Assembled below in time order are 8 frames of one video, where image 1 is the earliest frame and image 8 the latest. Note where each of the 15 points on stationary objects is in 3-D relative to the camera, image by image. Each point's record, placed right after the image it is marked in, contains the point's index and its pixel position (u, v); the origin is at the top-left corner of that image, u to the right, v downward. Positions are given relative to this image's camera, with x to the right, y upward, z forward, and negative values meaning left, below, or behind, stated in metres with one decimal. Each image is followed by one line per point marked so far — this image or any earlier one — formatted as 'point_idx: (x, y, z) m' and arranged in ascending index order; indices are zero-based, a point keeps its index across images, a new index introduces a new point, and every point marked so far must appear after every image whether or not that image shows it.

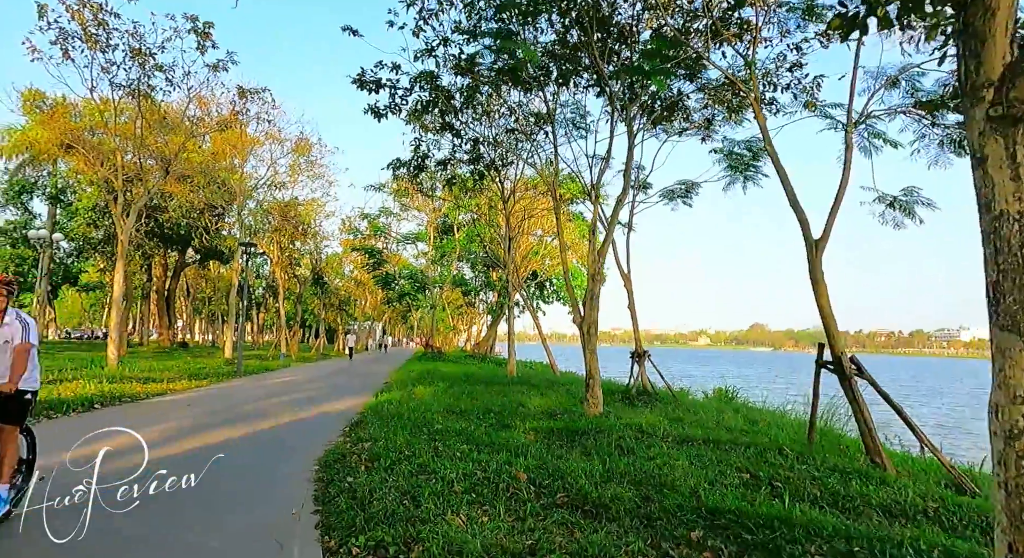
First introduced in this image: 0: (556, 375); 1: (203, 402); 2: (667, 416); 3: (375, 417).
0: (+1.3, -2.9, +15.6) m
1: (-6.3, -2.5, +10.4) m
2: (+2.9, -2.5, +9.6) m
3: (-2.0, -2.1, +7.6) m
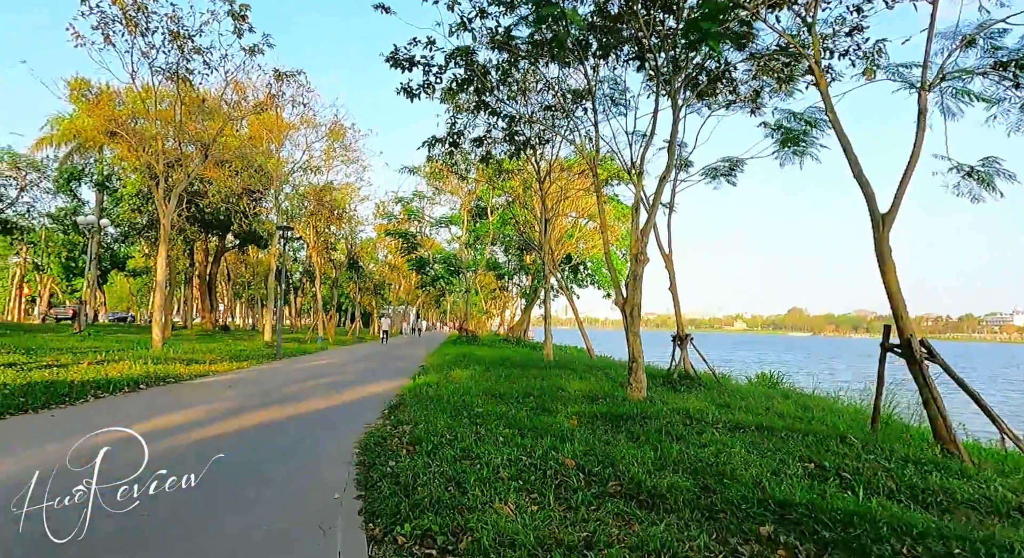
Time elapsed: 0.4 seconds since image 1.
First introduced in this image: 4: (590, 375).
0: (+2.4, -2.4, +15.2) m
1: (-5.5, -2.1, +10.5) m
2: (+3.6, -2.2, +9.2) m
3: (-1.4, -1.8, +7.4) m
4: (+1.7, -2.2, +11.5) m
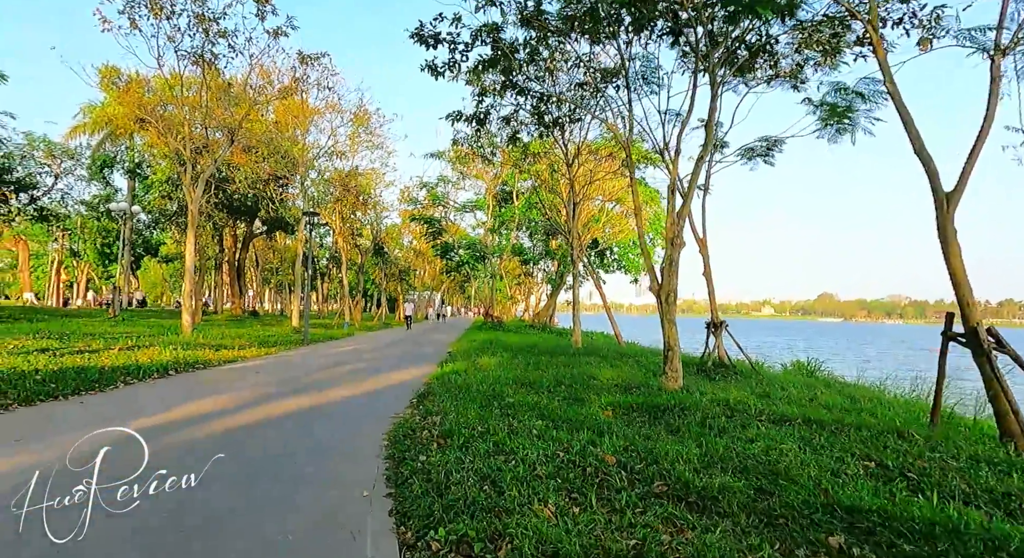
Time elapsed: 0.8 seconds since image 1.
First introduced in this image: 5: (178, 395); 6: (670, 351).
0: (+3.2, -2.0, +14.9) m
1: (-4.9, -1.9, +10.5) m
2: (+4.1, -1.9, +8.8) m
3: (-1.0, -1.6, +7.2) m
4: (+2.3, -1.8, +11.2) m
5: (-4.8, -1.7, +7.5) m
6: (+2.5, -1.1, +8.2) m
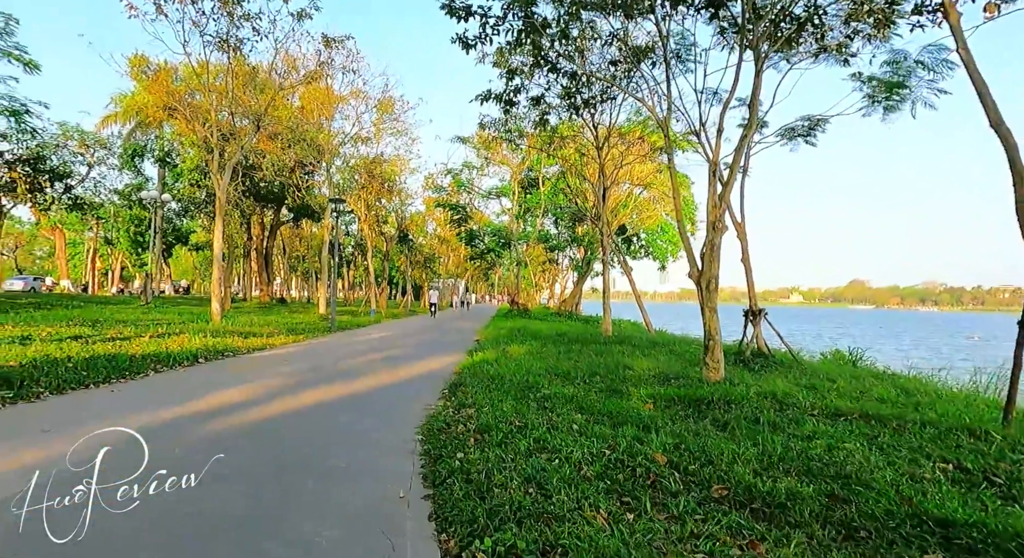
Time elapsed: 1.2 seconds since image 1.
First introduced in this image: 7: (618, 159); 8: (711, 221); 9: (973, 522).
0: (+4.0, -1.6, +14.5) m
1: (-4.3, -1.6, +10.5) m
2: (+4.6, -1.7, +8.3) m
3: (-0.5, -1.4, +7.0) m
4: (+3.0, -1.5, +10.8) m
5: (-4.3, -1.5, +7.4) m
6: (+3.0, -0.9, +7.8) m
7: (+4.0, +4.5, +19.5) m
8: (+3.0, +0.9, +7.9) m
9: (+2.7, -1.4, +3.0) m
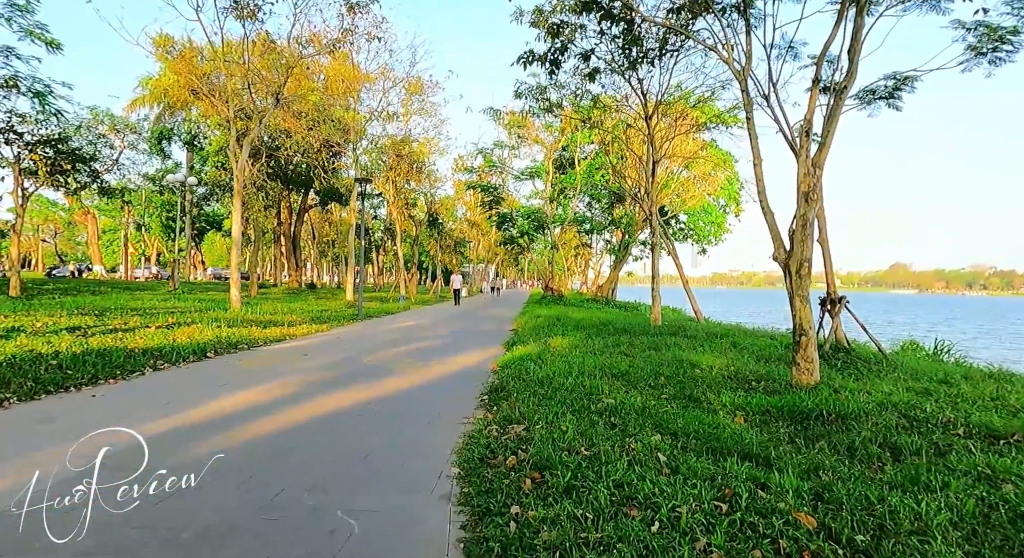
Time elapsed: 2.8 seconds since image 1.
0: (+5.0, -1.2, +13.0) m
1: (-3.6, -1.3, +9.5) m
2: (+5.2, -1.4, +6.9) m
3: (+0.1, -1.2, +5.8) m
4: (+3.7, -1.2, +9.5) m
5: (-3.7, -1.3, +6.5) m
6: (+3.6, -0.7, +6.5) m
7: (+5.2, +5.1, +17.9) m
8: (+3.6, +1.1, +6.5) m
9: (+3.1, -1.4, +1.7) m
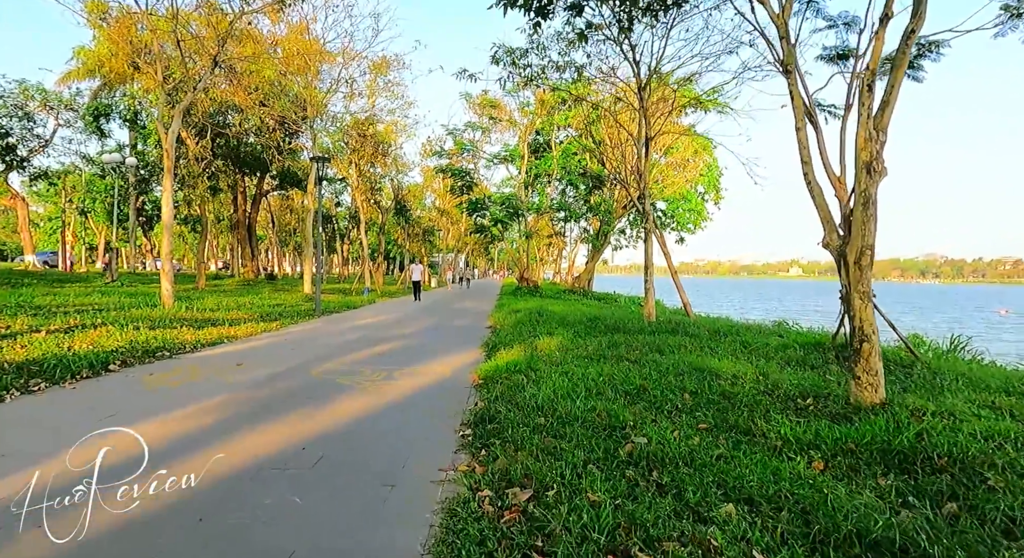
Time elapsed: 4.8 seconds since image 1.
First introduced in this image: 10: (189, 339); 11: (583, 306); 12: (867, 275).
0: (+4.5, -1.0, +11.9) m
1: (-3.8, -1.2, +7.9) m
2: (+5.1, -1.4, +5.8) m
3: (0.0, -1.1, +4.4) m
4: (+3.5, -1.1, +8.2) m
5: (-3.8, -1.3, +4.8) m
6: (+3.5, -0.6, +5.2) m
7: (+4.4, +5.4, +16.6) m
8: (+3.5, +1.2, +5.2) m
9: (+3.2, -1.4, +0.5) m
10: (-5.4, -1.0, +8.7) m
11: (+2.2, -0.8, +16.3) m
12: (+3.5, +0.1, +5.2) m
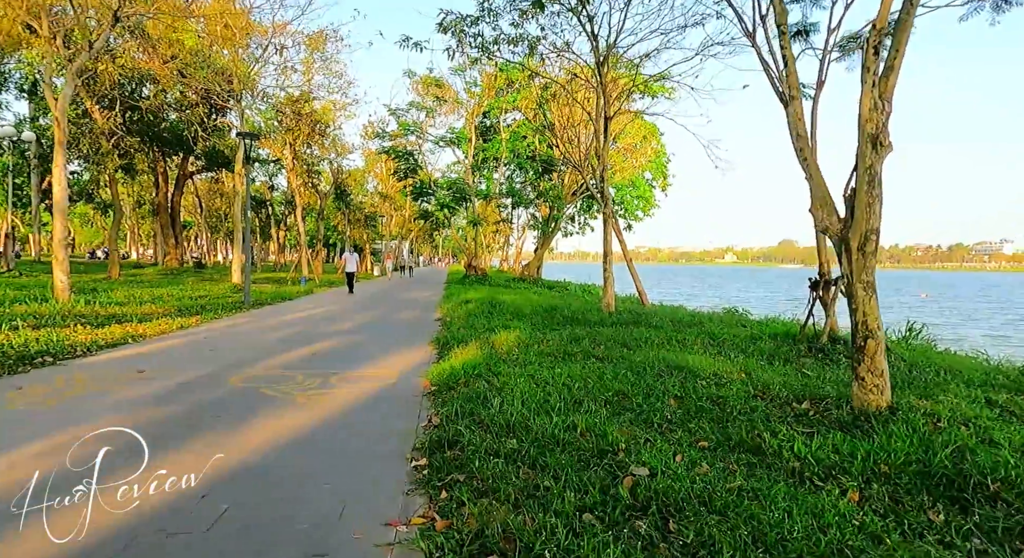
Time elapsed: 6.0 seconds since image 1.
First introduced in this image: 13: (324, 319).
0: (+3.4, -0.7, +11.5) m
1: (-4.4, -1.1, +6.6) m
2: (+4.7, -1.2, +5.5) m
3: (-0.2, -1.1, +3.6) m
4: (+2.8, -0.9, +7.7) m
5: (-4.0, -1.2, +3.6) m
6: (+3.2, -0.5, +4.7) m
7: (+2.9, +5.7, +16.0) m
8: (+3.2, +1.3, +4.7) m
9: (+3.4, -1.4, 0.0) m
10: (-6.1, -0.9, +7.3) m
11: (+0.7, -0.5, +15.6) m
12: (+3.2, +0.2, +4.7) m
13: (-4.0, -0.9, +10.5) m
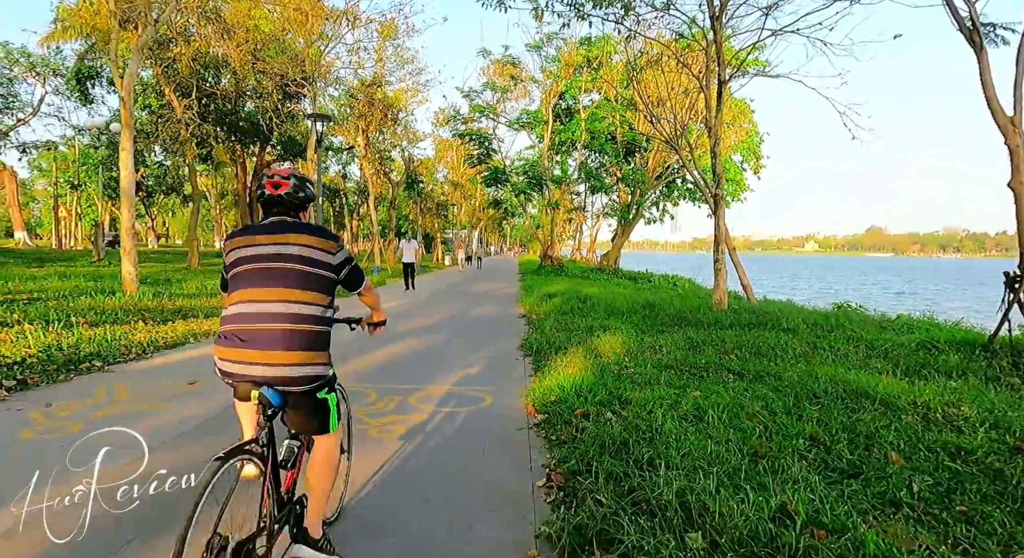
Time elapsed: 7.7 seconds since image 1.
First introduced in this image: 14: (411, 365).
0: (+5.2, -0.6, +9.6) m
1: (-3.2, -1.0, +5.8) m
2: (+5.7, -1.2, +3.5) m
3: (+0.6, -1.1, +2.3) m
4: (+4.1, -0.9, +6.0) m
5: (-3.2, -1.2, +2.8) m
6: (+4.1, -0.5, +3.0) m
7: (+5.2, +6.0, +14.0) m
8: (+4.1, +1.3, +2.9) m
9: (+3.7, -1.5, -1.7) m
10: (-4.8, -0.8, +6.7) m
11: (+3.0, -0.2, +14.1) m
12: (+4.1, +0.2, +2.9) m
13: (-2.3, -0.7, +9.6) m
14: (-1.2, -1.1, +5.0) m
